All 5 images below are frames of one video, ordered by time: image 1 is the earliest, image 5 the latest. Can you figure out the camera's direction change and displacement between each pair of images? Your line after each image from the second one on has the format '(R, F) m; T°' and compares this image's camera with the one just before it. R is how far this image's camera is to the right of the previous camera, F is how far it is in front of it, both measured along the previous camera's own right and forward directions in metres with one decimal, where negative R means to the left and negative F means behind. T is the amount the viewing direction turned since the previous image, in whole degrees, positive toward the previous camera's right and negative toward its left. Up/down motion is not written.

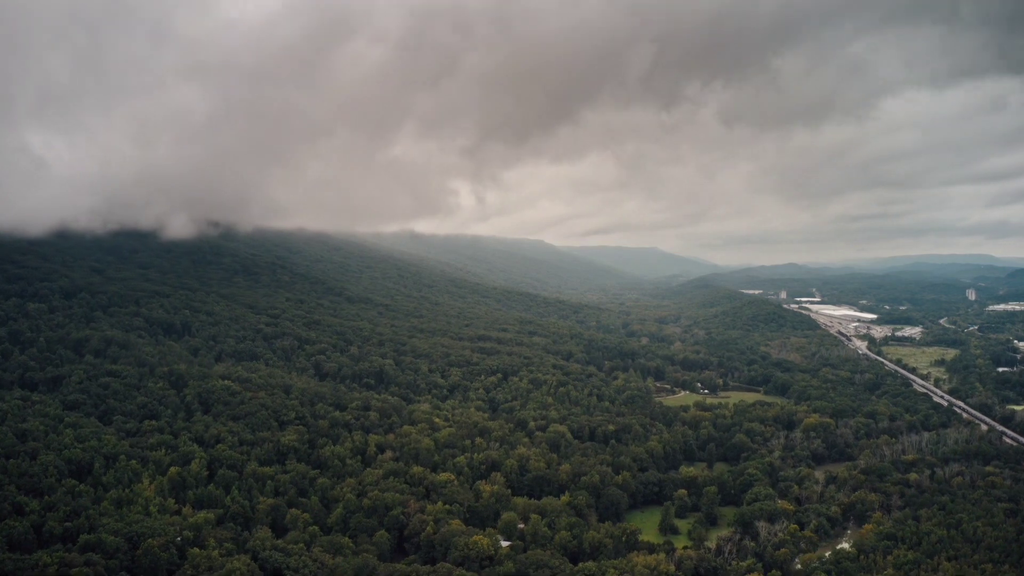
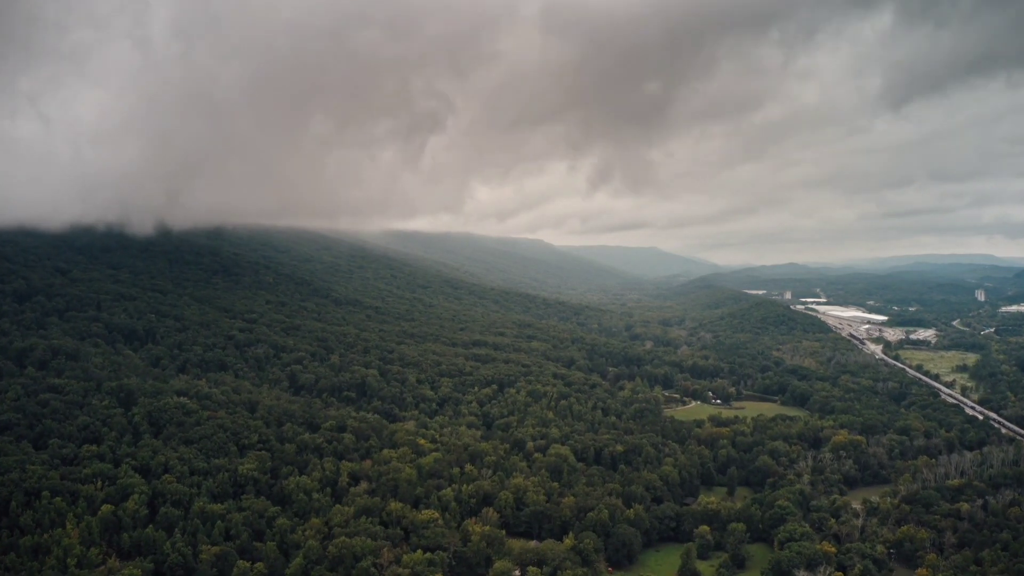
(+0.4, +8.3) m; 0°
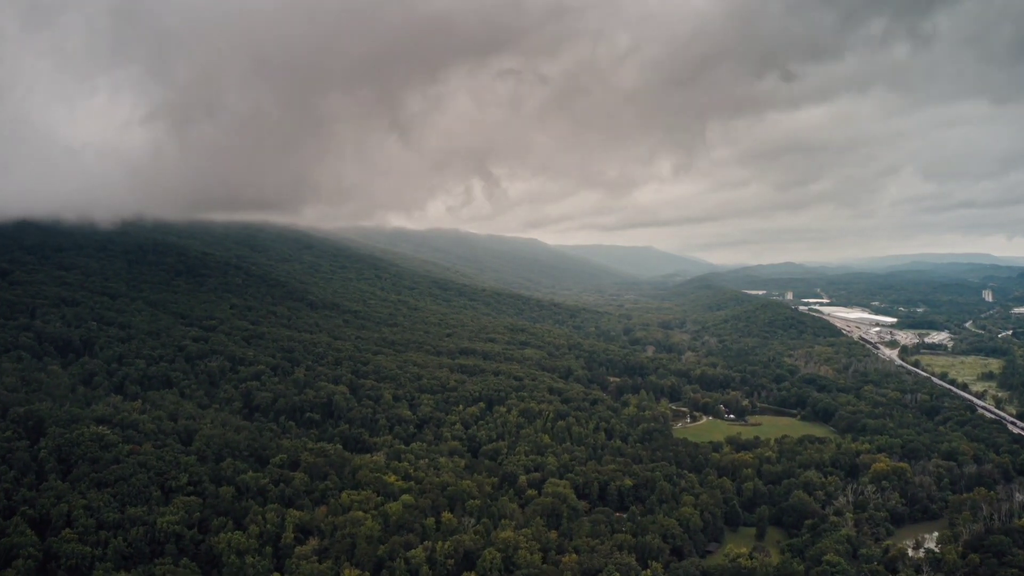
(+0.7, +10.3) m; 0°
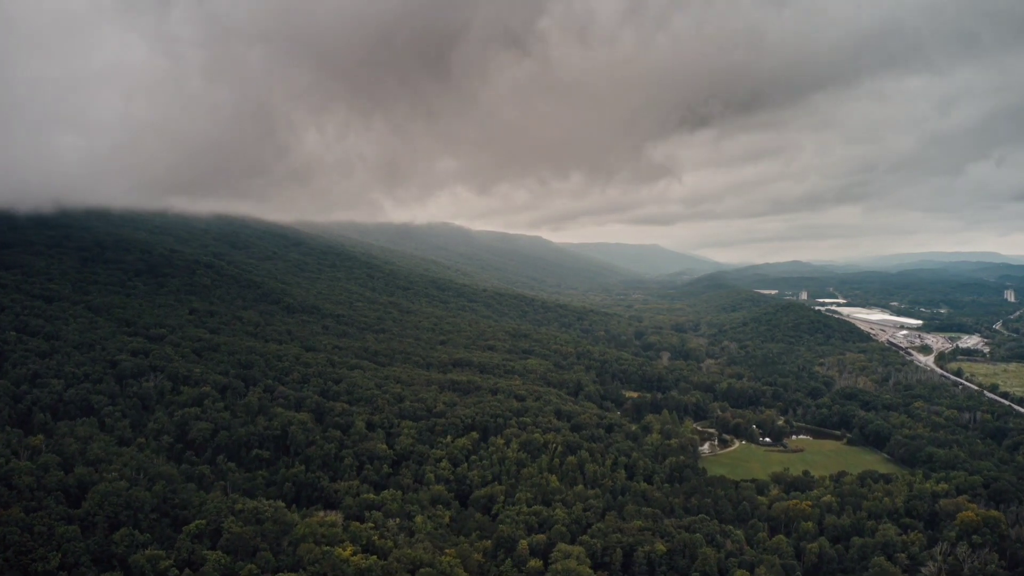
(+0.4, +12.9) m; 0°
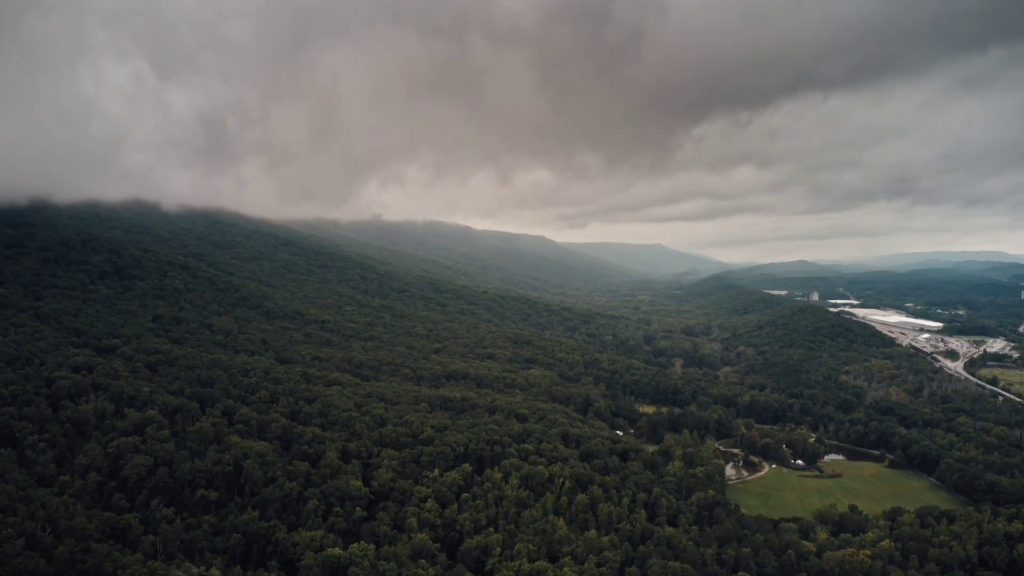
(+0.3, +8.8) m; 0°
